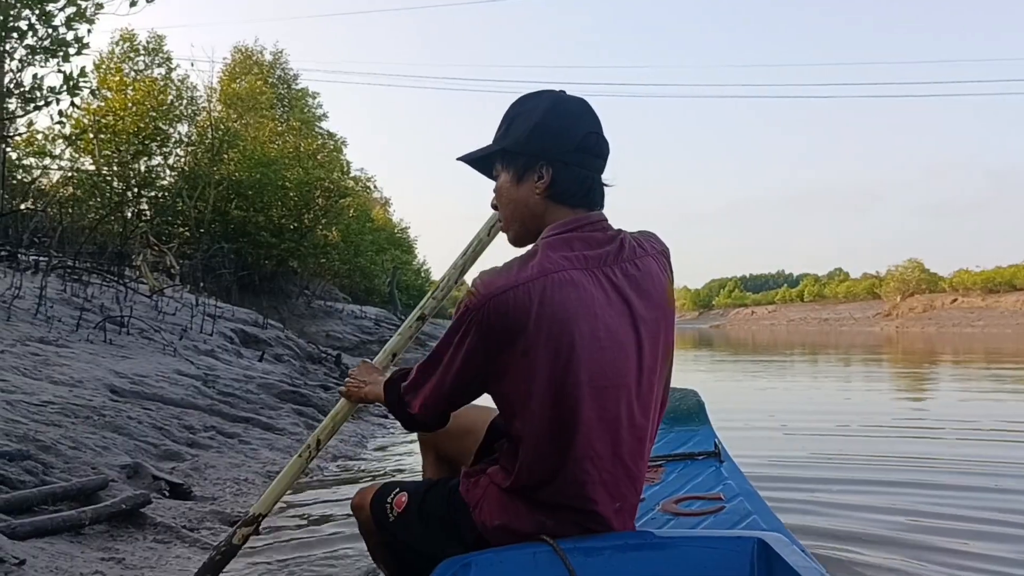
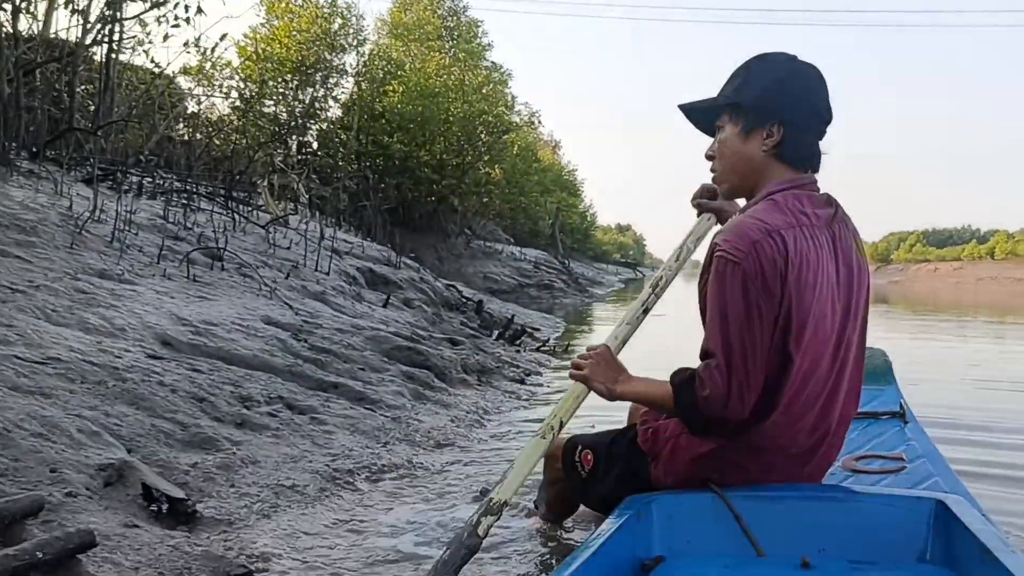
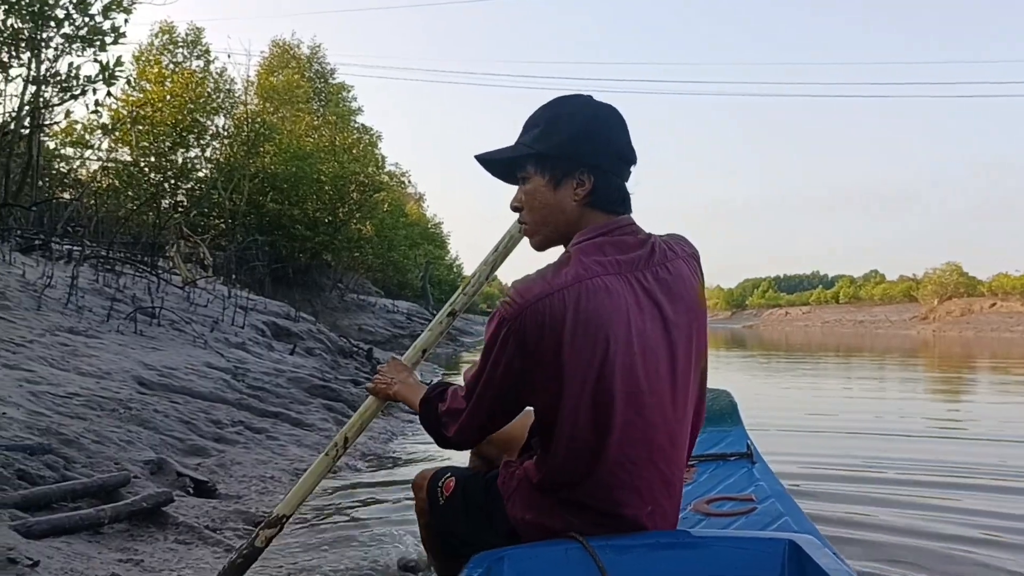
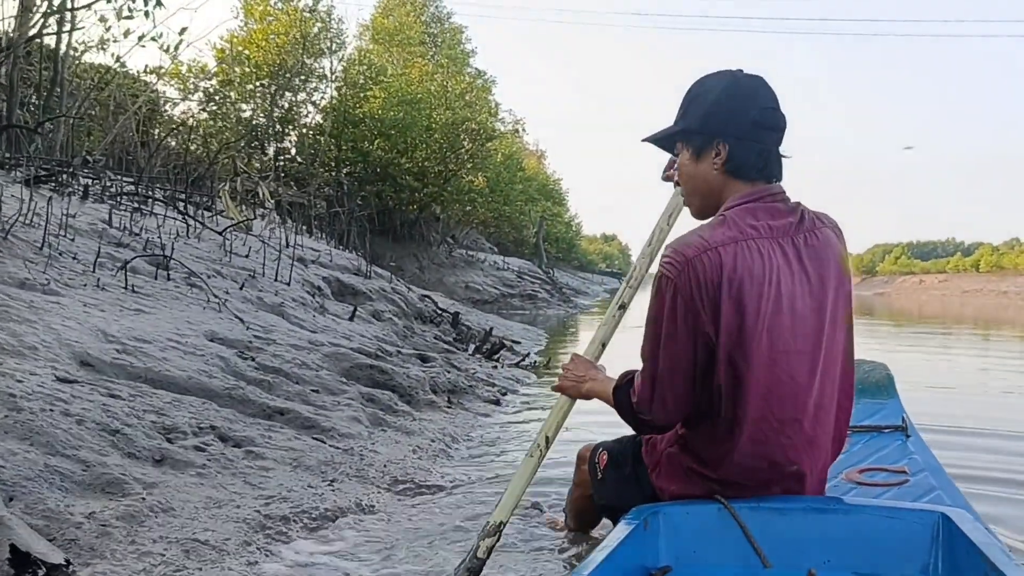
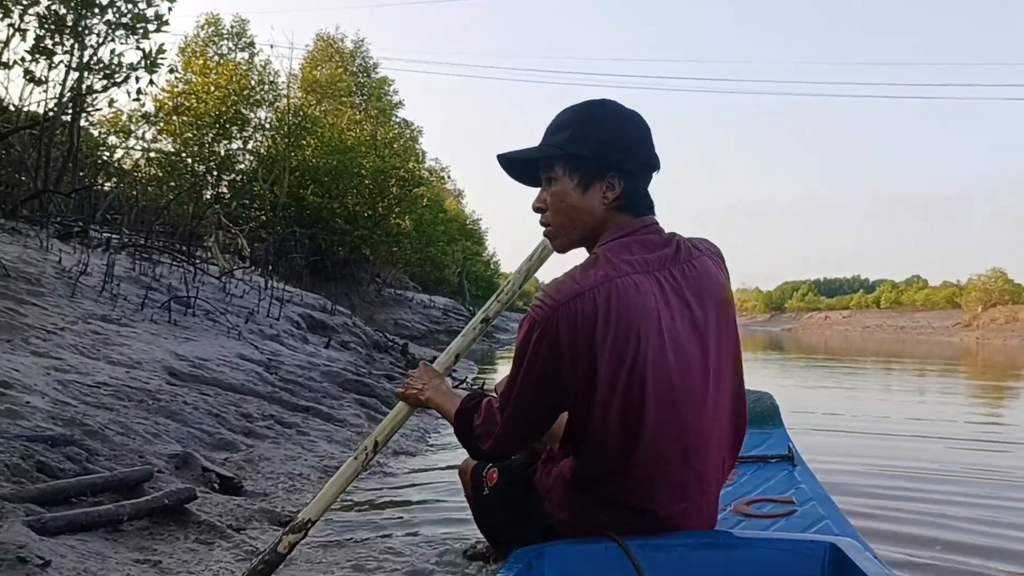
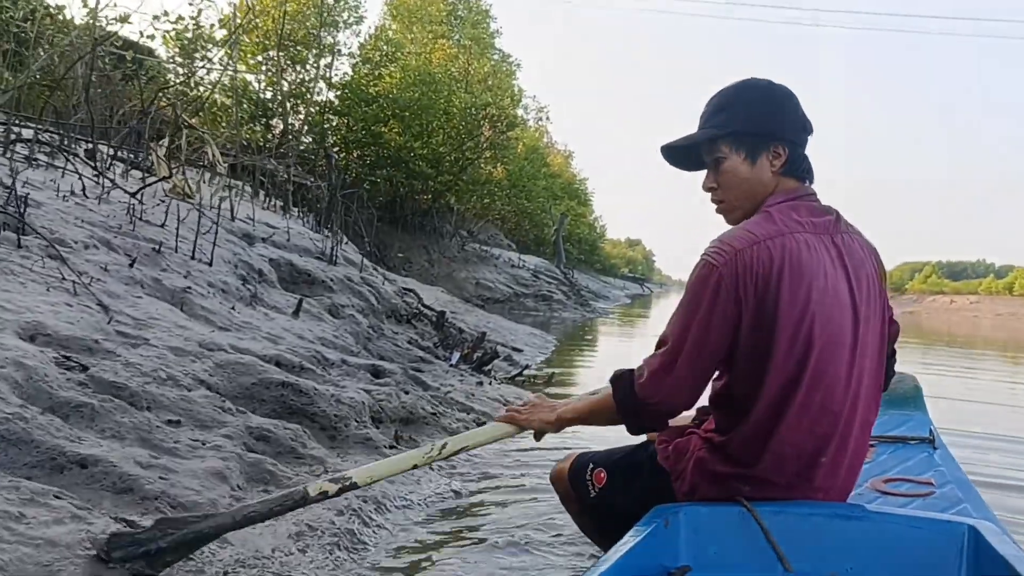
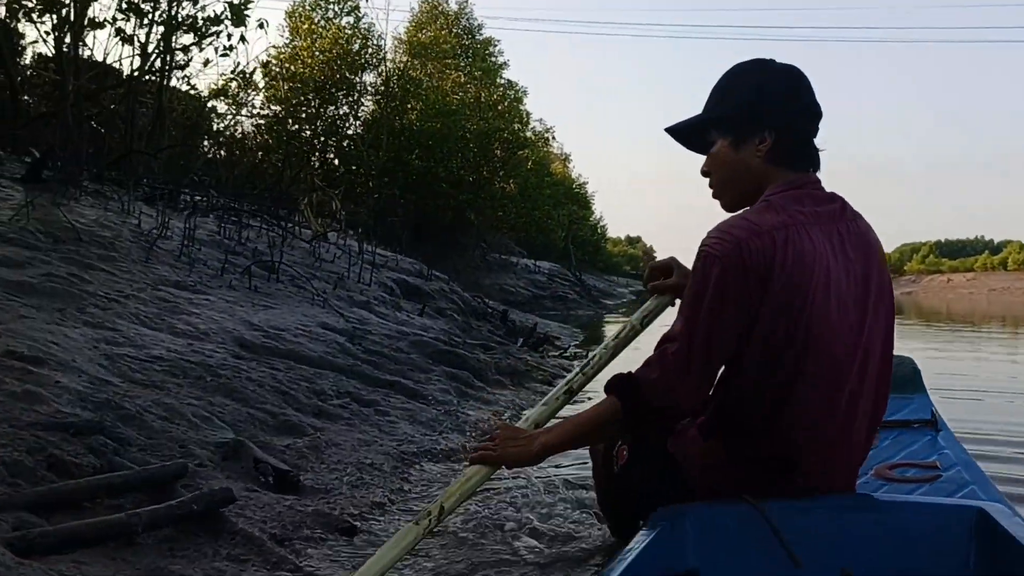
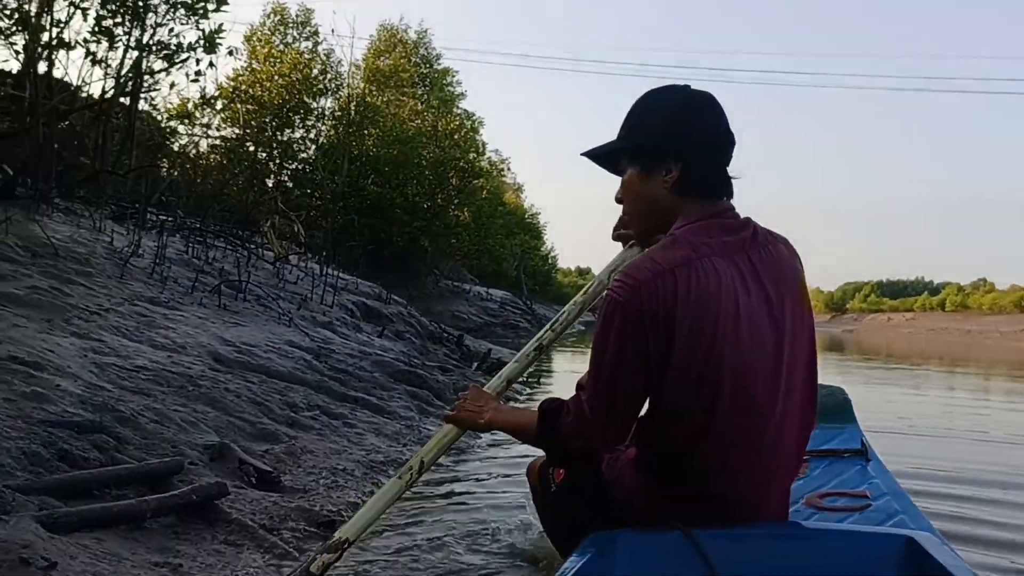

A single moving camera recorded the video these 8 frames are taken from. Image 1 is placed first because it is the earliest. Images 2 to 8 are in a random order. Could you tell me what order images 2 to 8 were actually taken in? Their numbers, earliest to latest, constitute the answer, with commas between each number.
3, 5, 8, 7, 2, 4, 6
